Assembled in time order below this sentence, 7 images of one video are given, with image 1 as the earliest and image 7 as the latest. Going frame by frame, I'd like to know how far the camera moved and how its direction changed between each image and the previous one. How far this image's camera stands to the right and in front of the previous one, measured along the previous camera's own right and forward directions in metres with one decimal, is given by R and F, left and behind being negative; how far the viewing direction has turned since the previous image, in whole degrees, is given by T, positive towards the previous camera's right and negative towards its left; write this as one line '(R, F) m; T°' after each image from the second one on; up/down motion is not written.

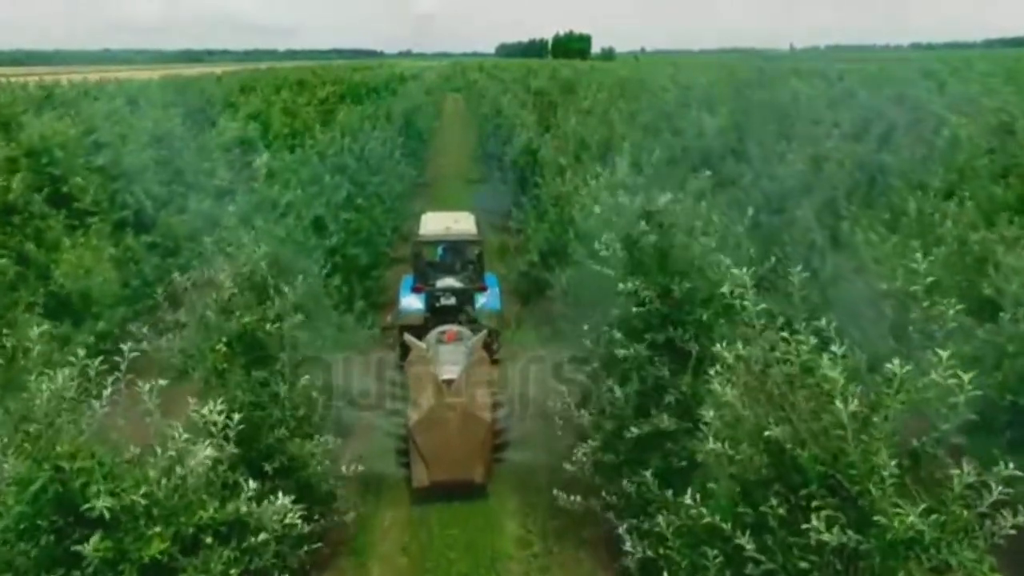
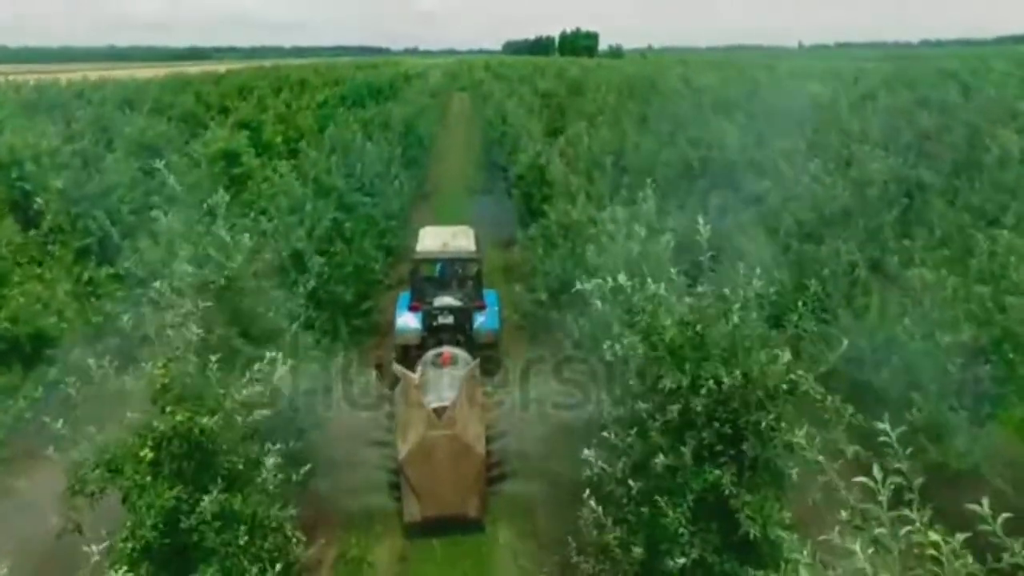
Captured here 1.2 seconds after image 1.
(0.0, +1.2) m; 0°
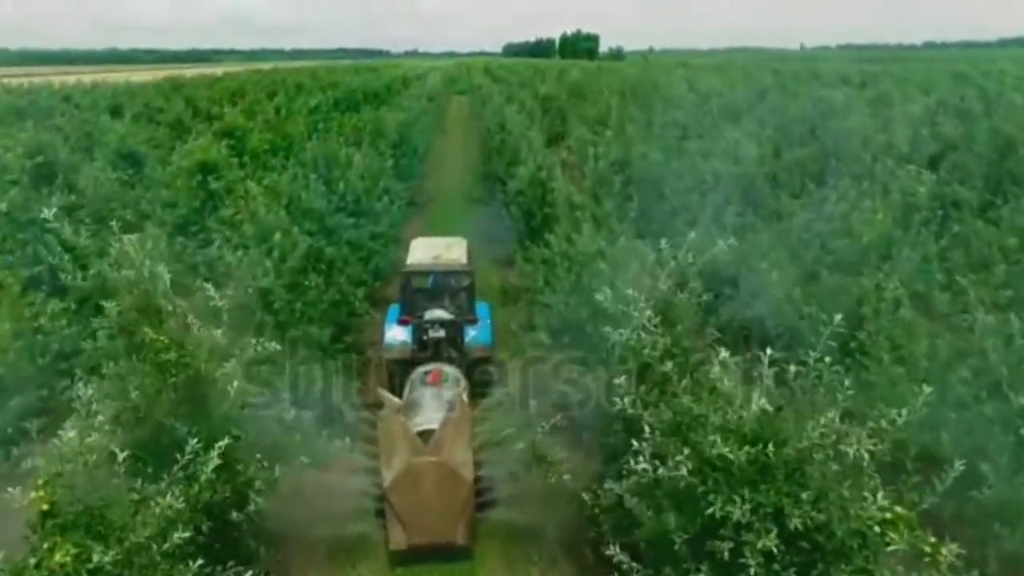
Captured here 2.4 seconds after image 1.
(0.0, +1.2) m; 0°
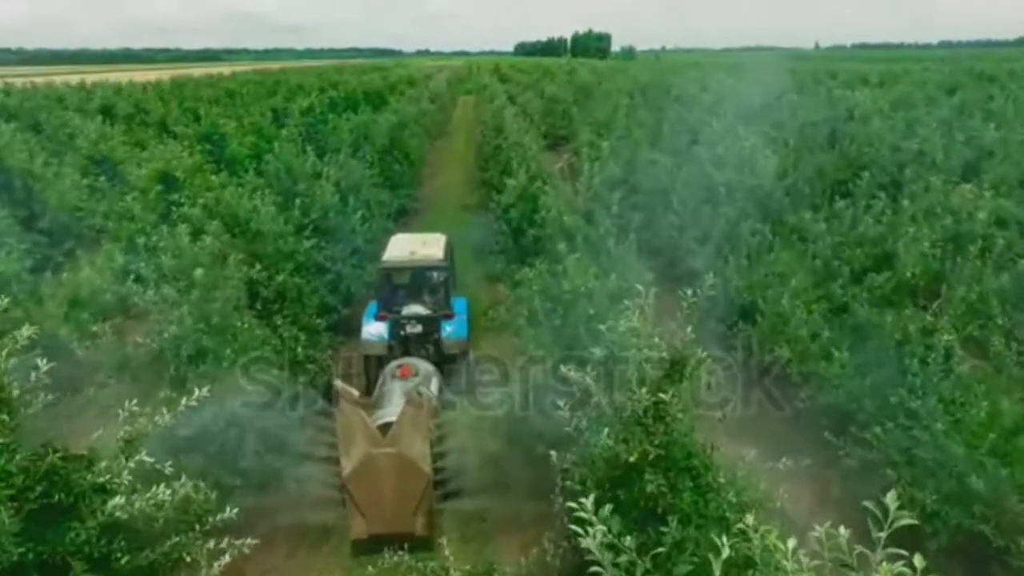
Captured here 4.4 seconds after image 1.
(+0.3, +1.5) m; -1°
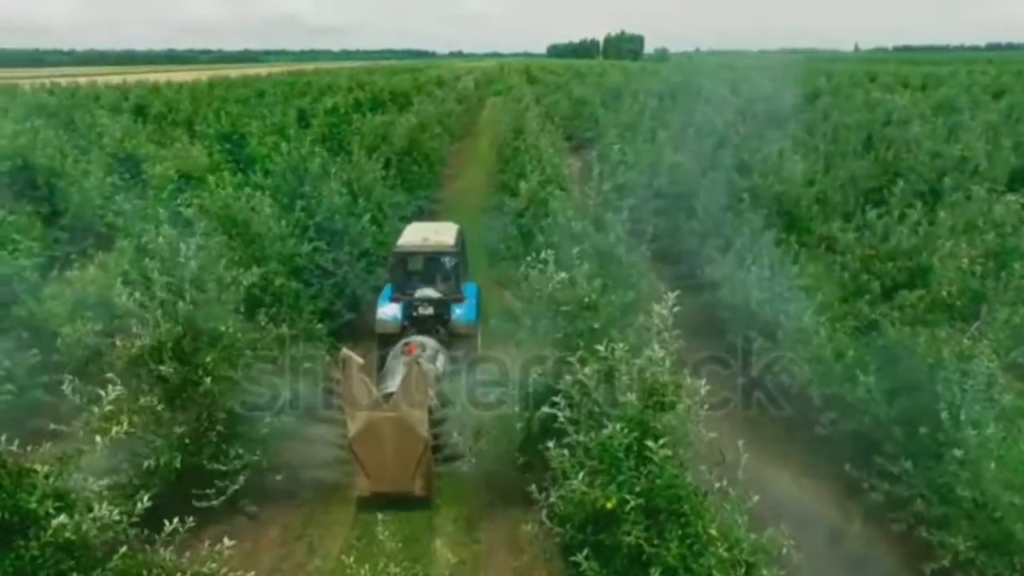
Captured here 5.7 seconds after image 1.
(+0.2, +0.6) m; -2°
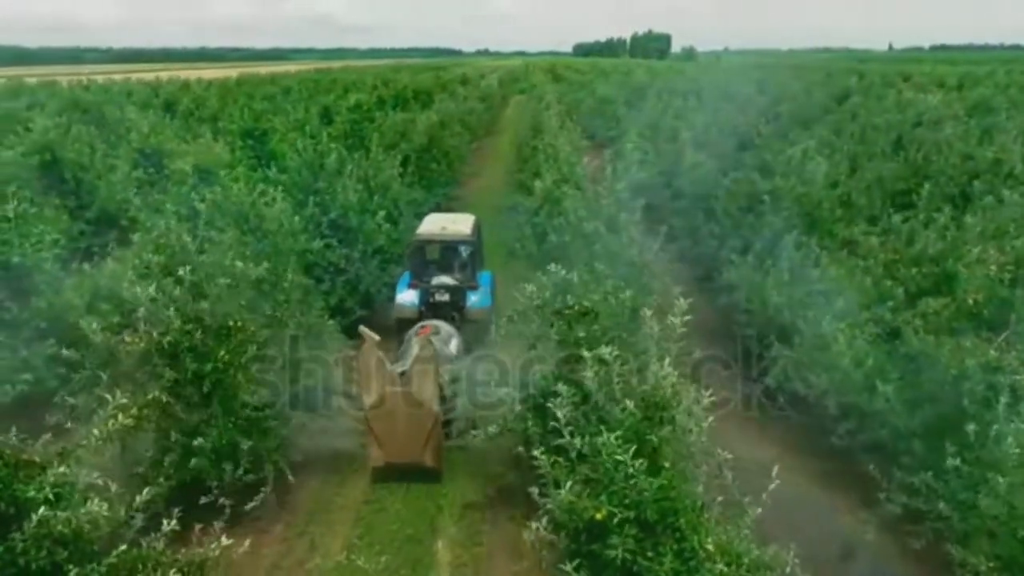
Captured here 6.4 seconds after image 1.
(+0.1, +0.2) m; -1°
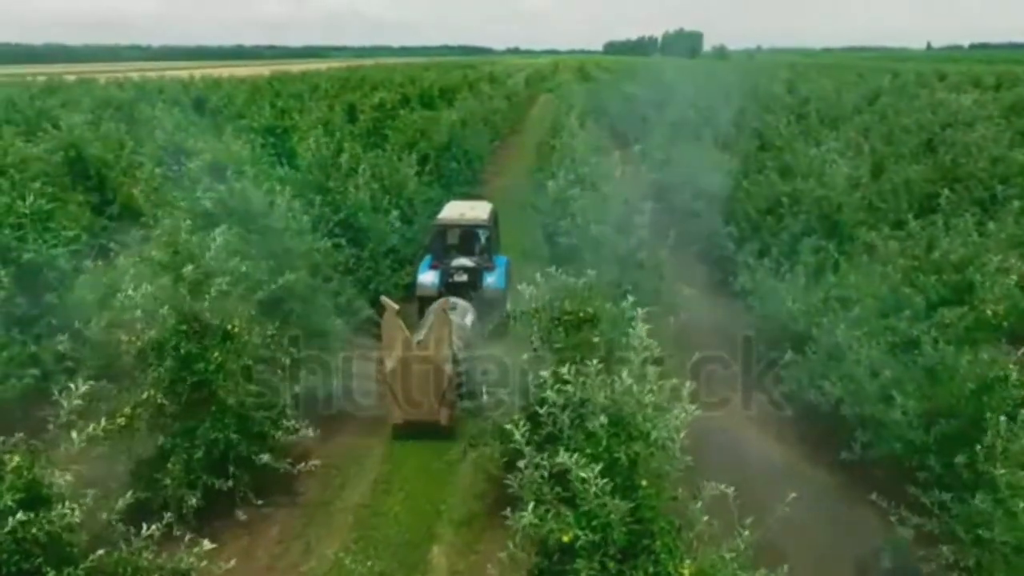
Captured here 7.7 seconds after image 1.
(+0.2, +0.2) m; -2°
